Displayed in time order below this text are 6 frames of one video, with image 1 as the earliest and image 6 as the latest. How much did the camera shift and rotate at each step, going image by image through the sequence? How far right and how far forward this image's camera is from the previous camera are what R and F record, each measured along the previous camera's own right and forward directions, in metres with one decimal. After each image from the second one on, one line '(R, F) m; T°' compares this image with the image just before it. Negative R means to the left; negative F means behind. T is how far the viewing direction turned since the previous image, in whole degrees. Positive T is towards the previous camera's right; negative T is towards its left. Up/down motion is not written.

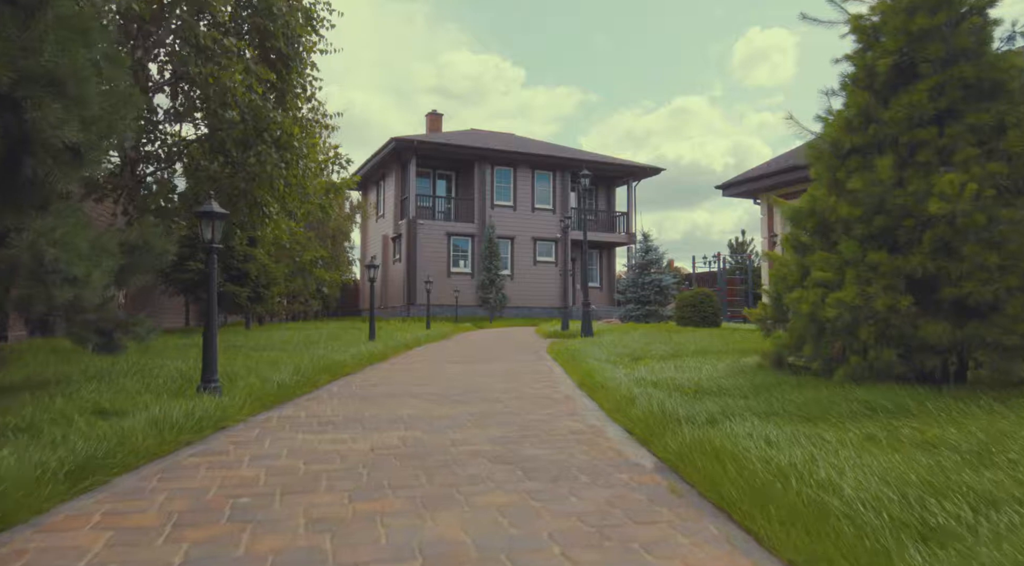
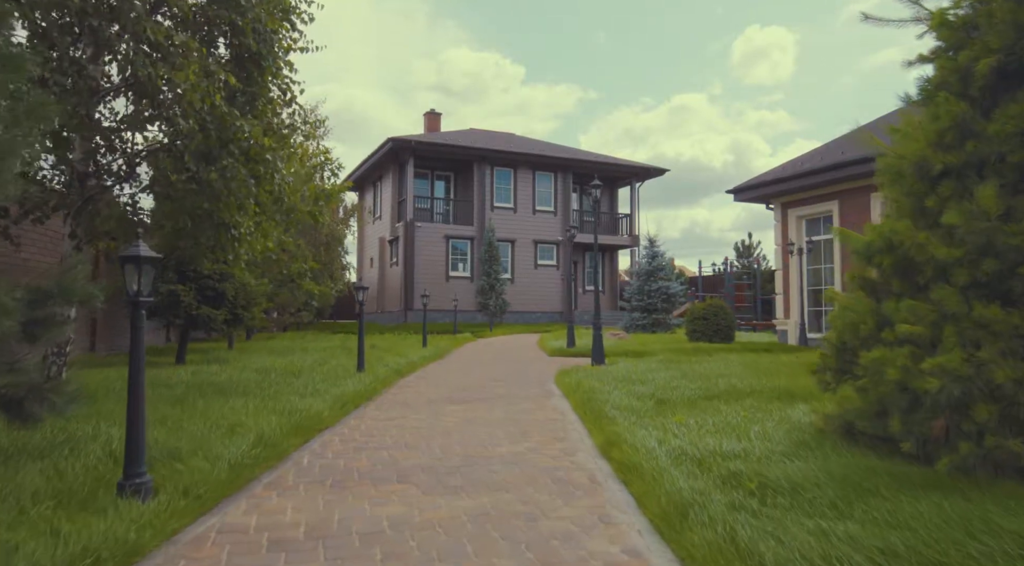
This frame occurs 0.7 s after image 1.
(-0.1, +0.9) m; 0°
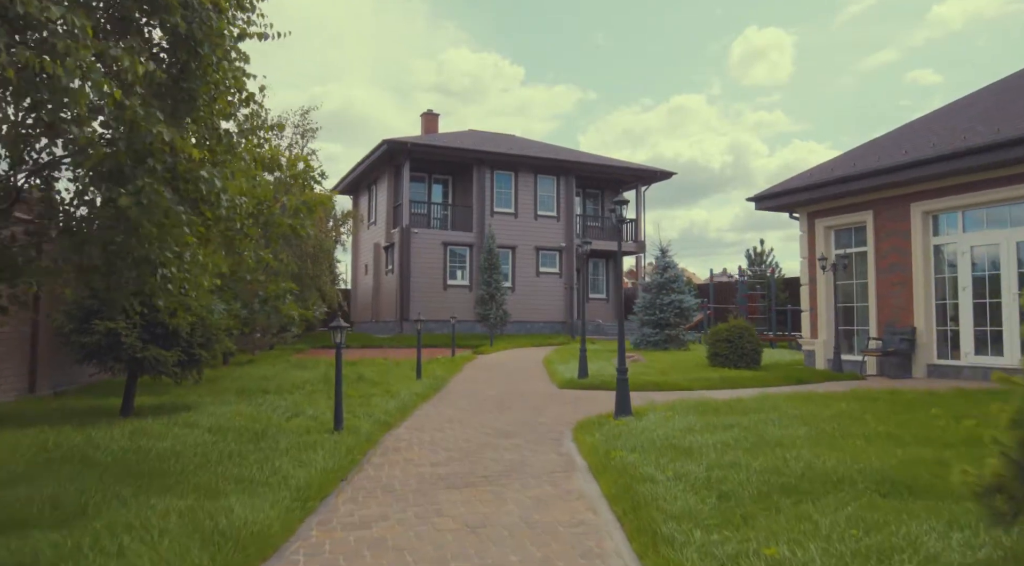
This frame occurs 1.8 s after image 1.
(-0.1, +1.4) m; 0°
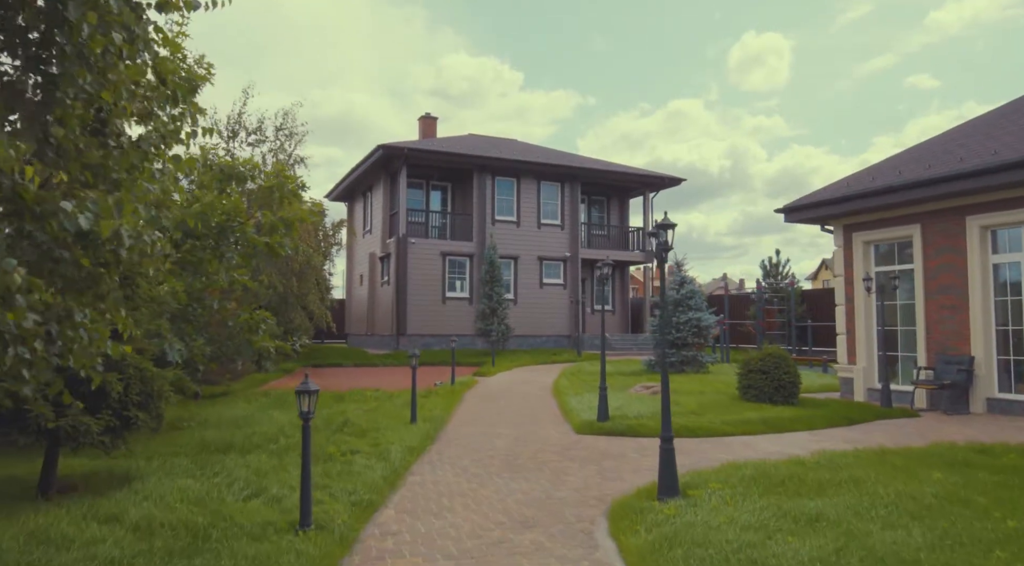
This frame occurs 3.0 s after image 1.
(-0.2, +1.5) m; 0°
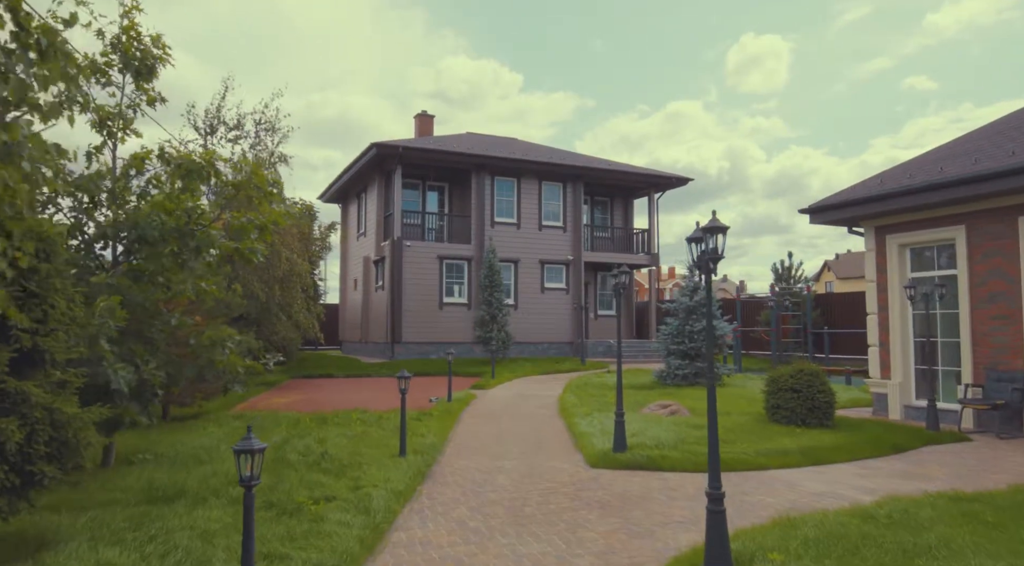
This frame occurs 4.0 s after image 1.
(-0.1, +1.2) m; 0°
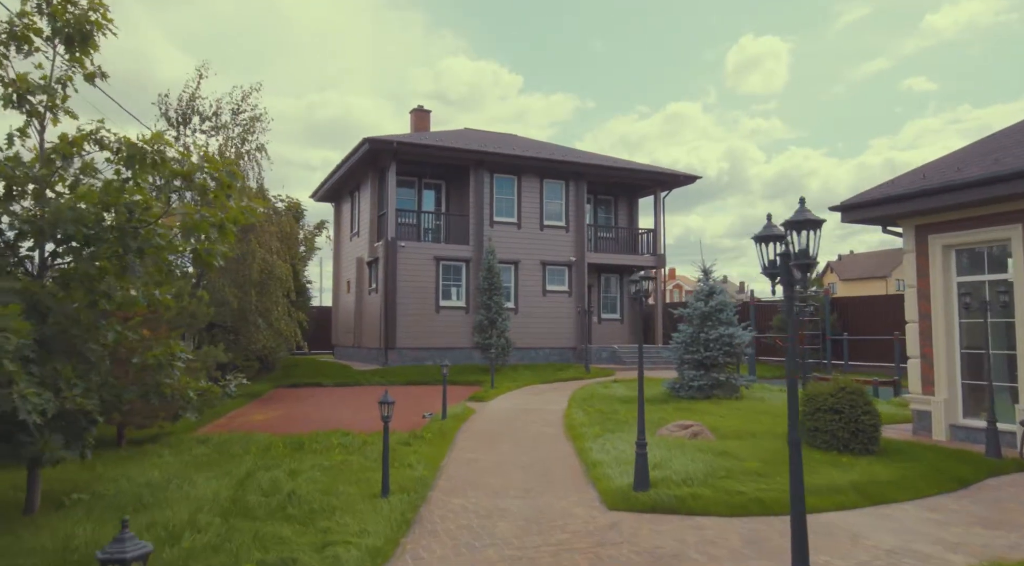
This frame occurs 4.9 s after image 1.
(0.0, +1.3) m; 0°
